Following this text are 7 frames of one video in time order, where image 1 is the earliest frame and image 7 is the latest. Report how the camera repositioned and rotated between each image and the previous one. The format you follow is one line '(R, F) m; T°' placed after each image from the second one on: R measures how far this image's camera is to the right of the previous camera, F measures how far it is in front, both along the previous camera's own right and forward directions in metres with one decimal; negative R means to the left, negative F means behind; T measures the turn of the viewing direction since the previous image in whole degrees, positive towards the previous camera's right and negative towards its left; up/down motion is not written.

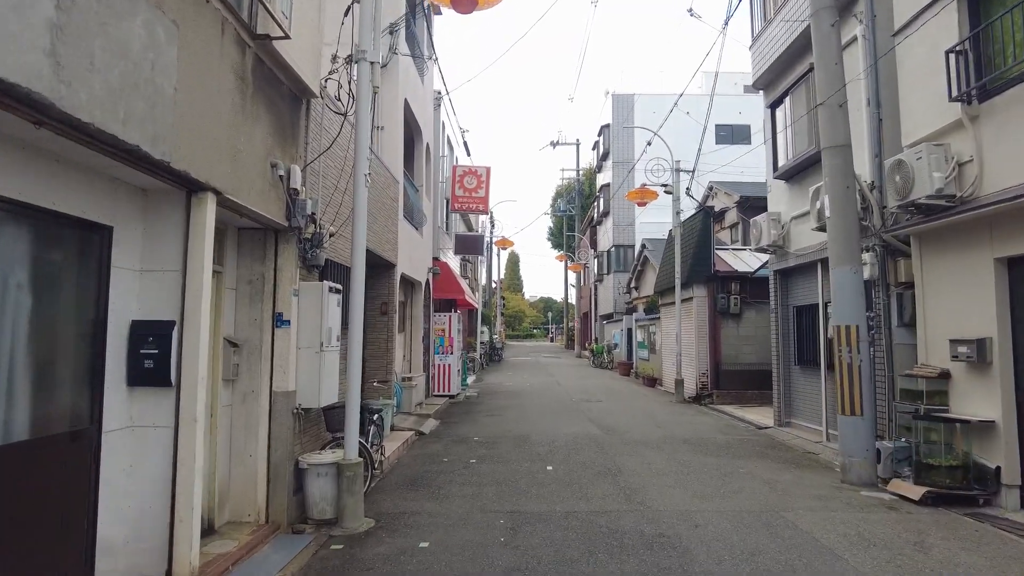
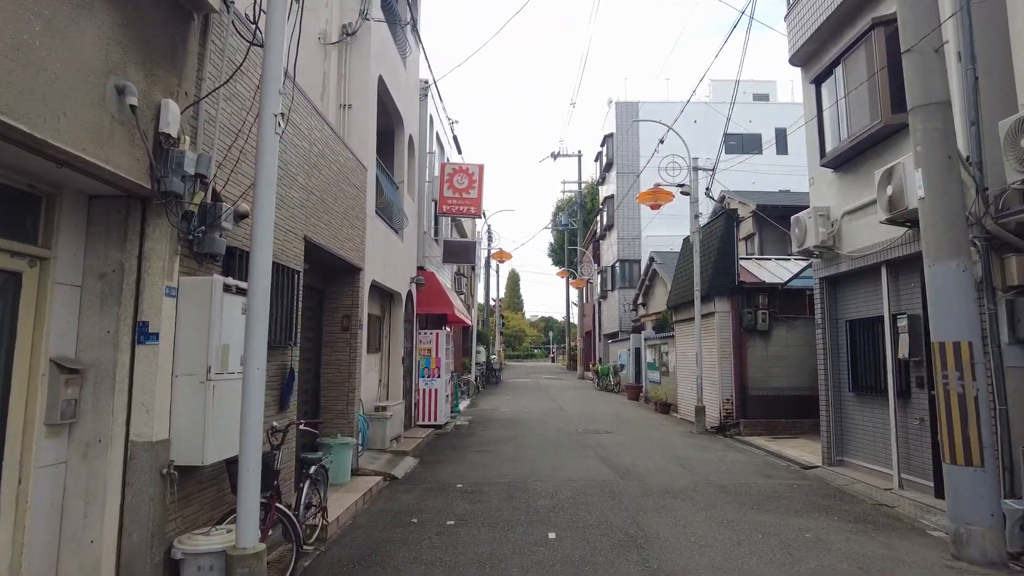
(+0.1, +2.0) m; 0°
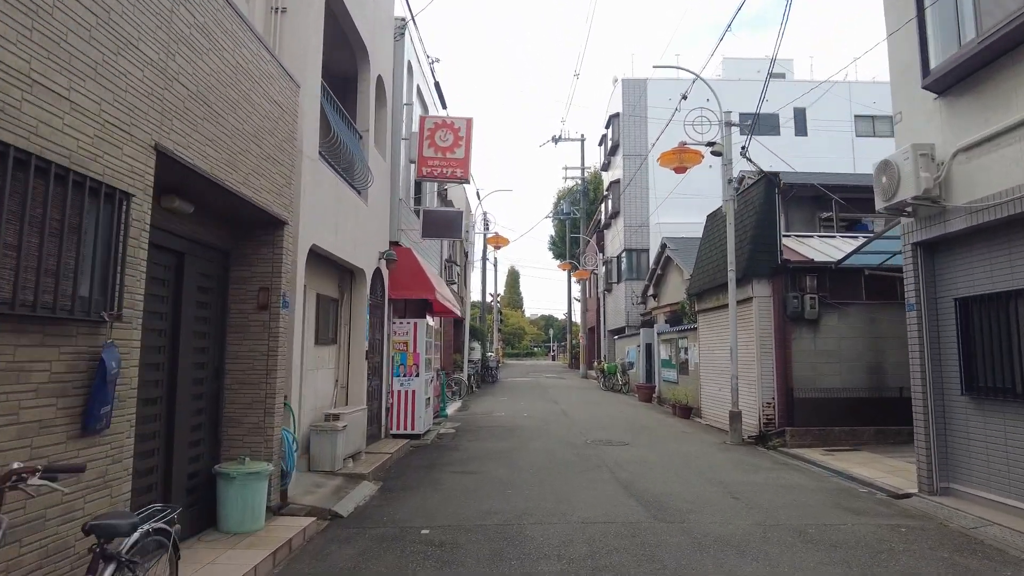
(+0.1, +2.5) m; 0°
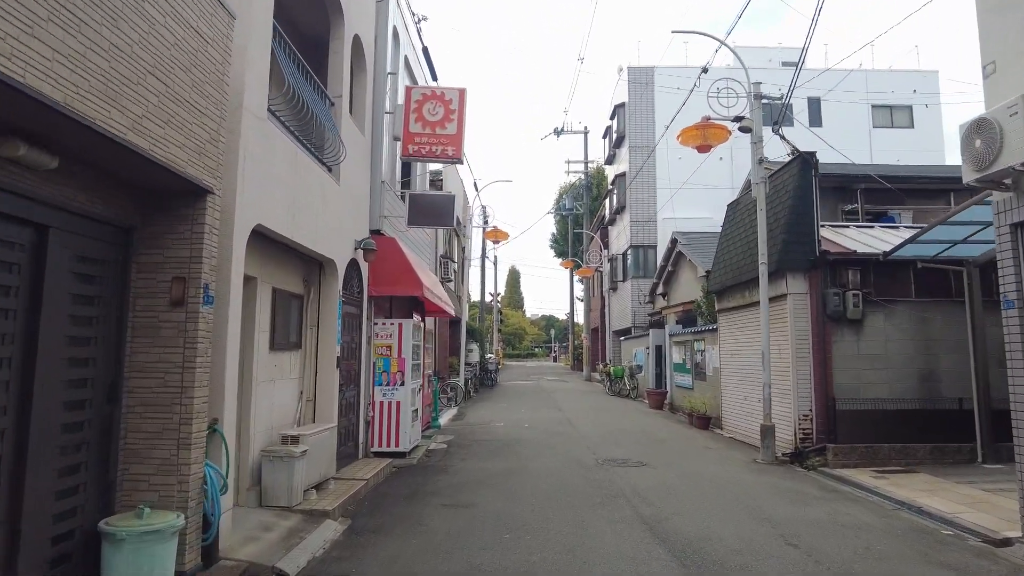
(0.0, +1.5) m; 0°
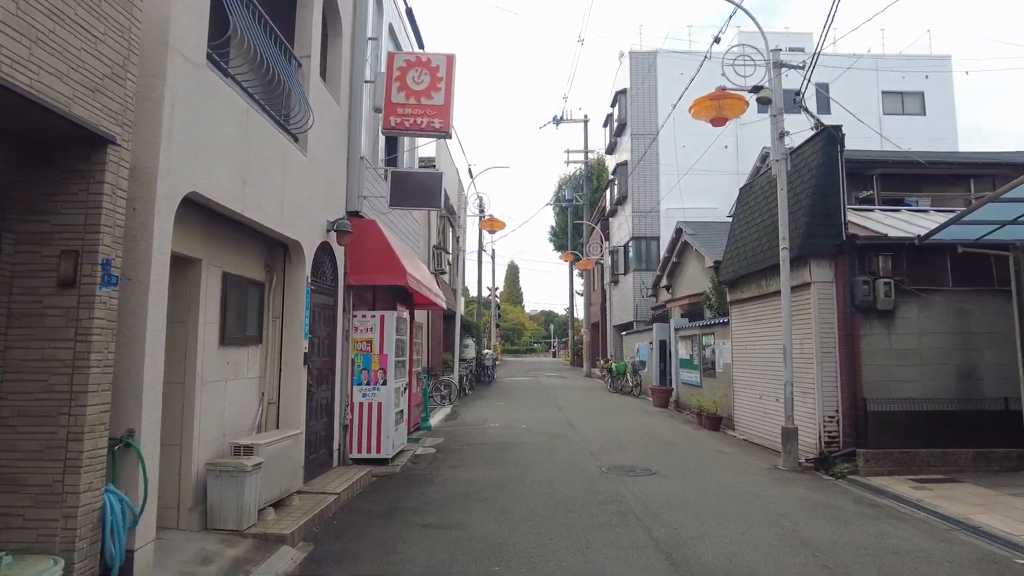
(+0.1, +1.0) m; 0°
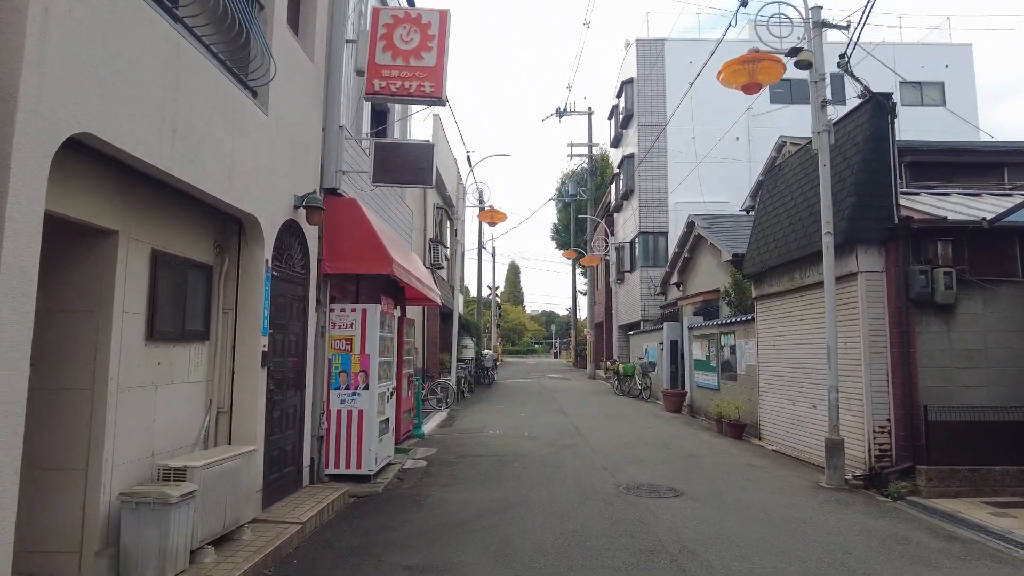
(0.0, +1.2) m; 0°
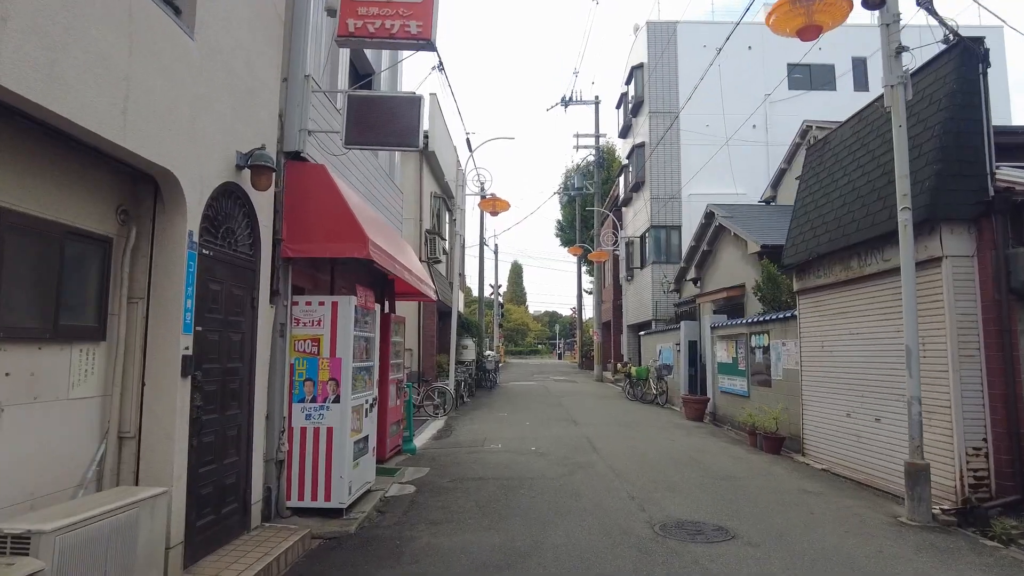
(0.0, +1.5) m; 0°
